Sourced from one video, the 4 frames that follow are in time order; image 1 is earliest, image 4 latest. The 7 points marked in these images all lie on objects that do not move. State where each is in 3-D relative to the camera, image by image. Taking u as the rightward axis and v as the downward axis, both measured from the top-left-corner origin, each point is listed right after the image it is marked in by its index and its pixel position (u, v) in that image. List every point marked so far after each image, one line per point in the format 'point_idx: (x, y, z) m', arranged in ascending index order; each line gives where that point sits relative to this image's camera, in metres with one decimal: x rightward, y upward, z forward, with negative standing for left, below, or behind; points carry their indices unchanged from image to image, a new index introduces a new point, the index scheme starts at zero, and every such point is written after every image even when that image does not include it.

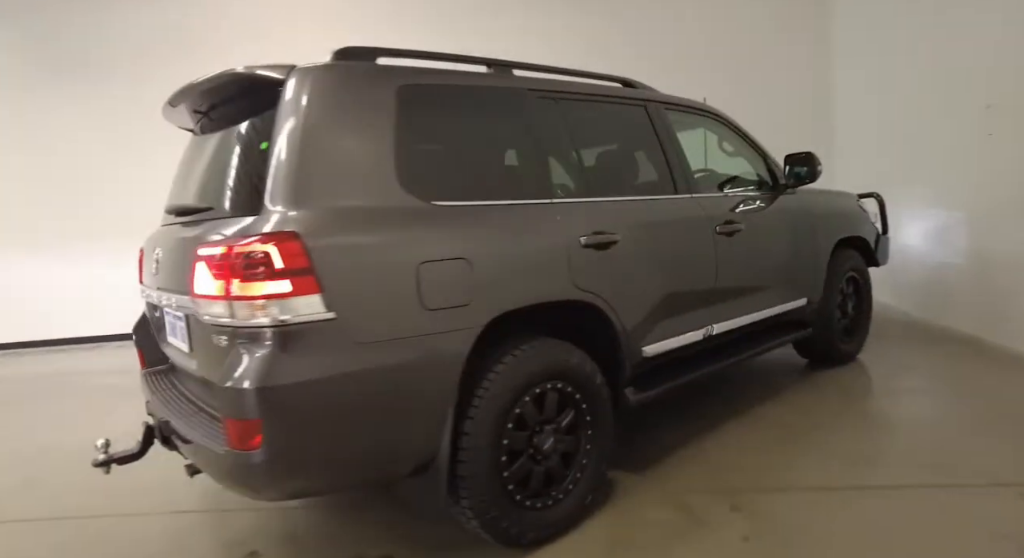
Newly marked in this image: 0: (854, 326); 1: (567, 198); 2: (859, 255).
0: (+2.2, -0.3, +3.6) m
1: (+0.2, +0.3, +2.2) m
2: (+2.2, +0.2, +3.6) m
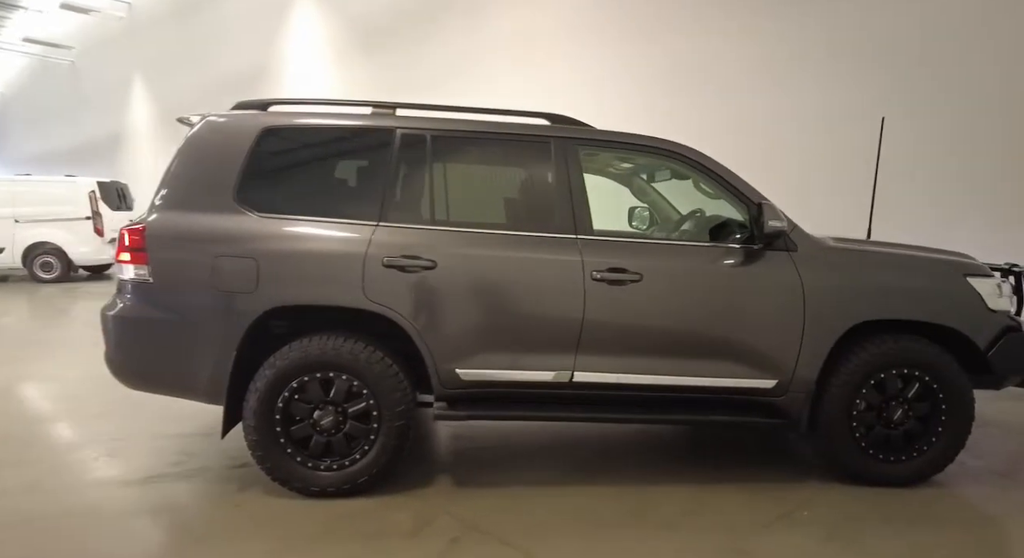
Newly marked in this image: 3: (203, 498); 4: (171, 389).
0: (+1.9, -0.8, +2.6) m
1: (-0.5, +0.3, +2.5) m
2: (+1.9, -0.3, +2.6) m
3: (-1.4, -1.0, +2.5) m
4: (-1.4, -0.5, +2.4) m
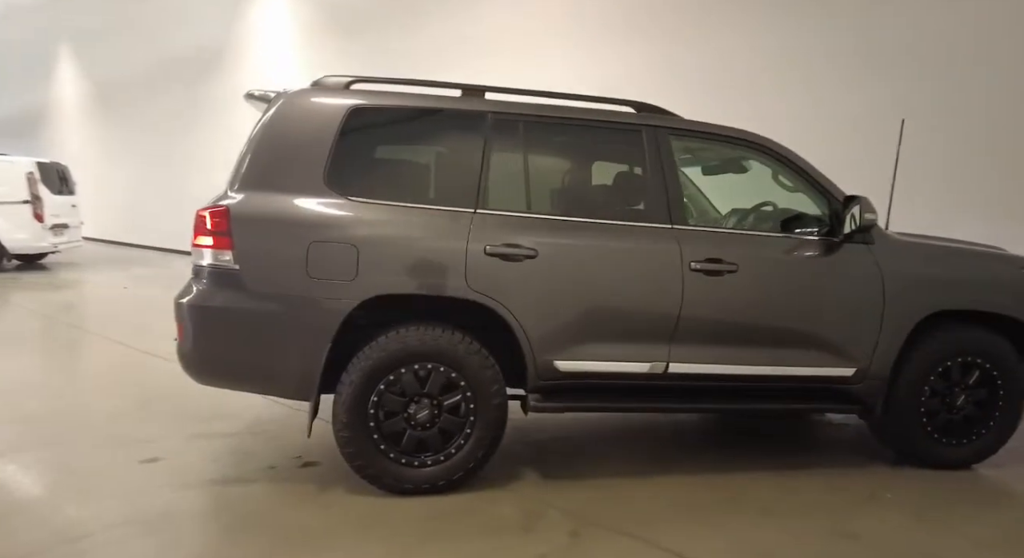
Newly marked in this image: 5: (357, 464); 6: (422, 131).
0: (+2.3, -0.7, +2.8) m
1: (-0.1, +0.3, +2.4) m
2: (+2.3, -0.3, +2.7) m
3: (-0.9, -0.9, +2.3) m
4: (-1.0, -0.4, +2.2) m
5: (-0.6, -0.8, +2.3) m
6: (-0.4, +0.6, +2.4) m
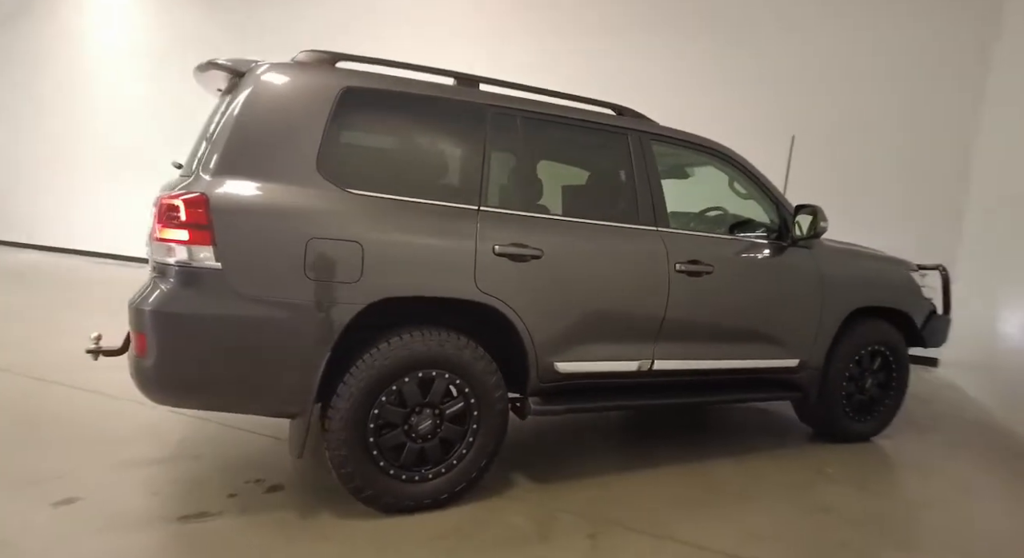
0: (+2.1, -0.7, +3.3) m
1: (-0.1, +0.3, +2.3) m
2: (+2.2, -0.3, +3.2) m
3: (-0.9, -0.9, +2.0) m
4: (-0.9, -0.4, +1.9) m
5: (-0.6, -0.8, +2.0) m
6: (-0.4, +0.6, +2.2) m
